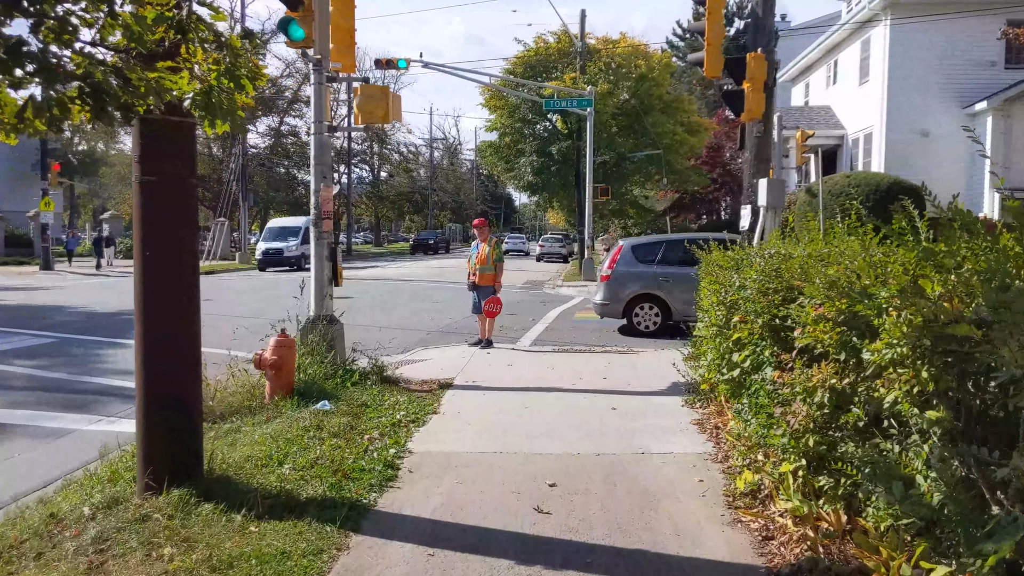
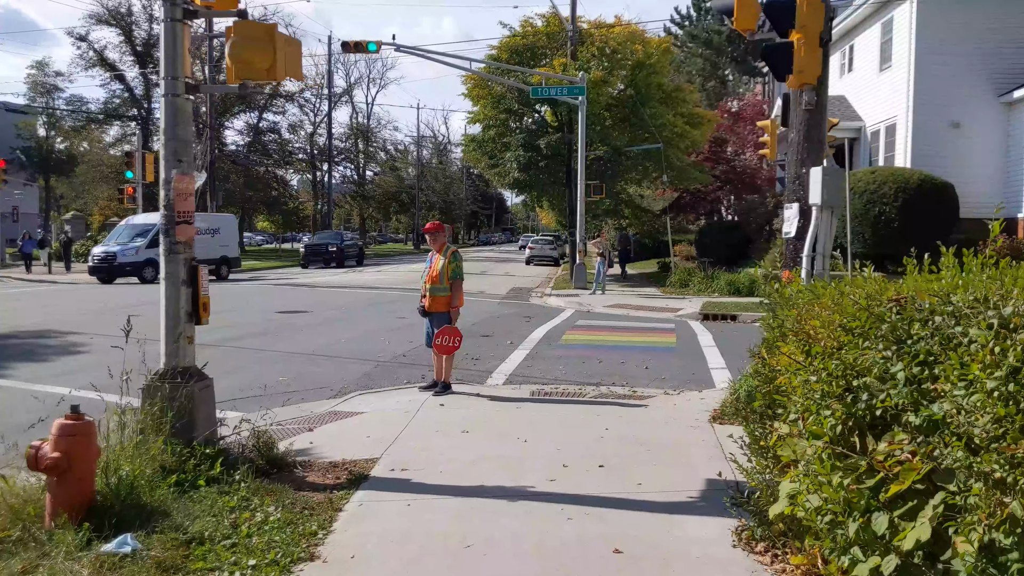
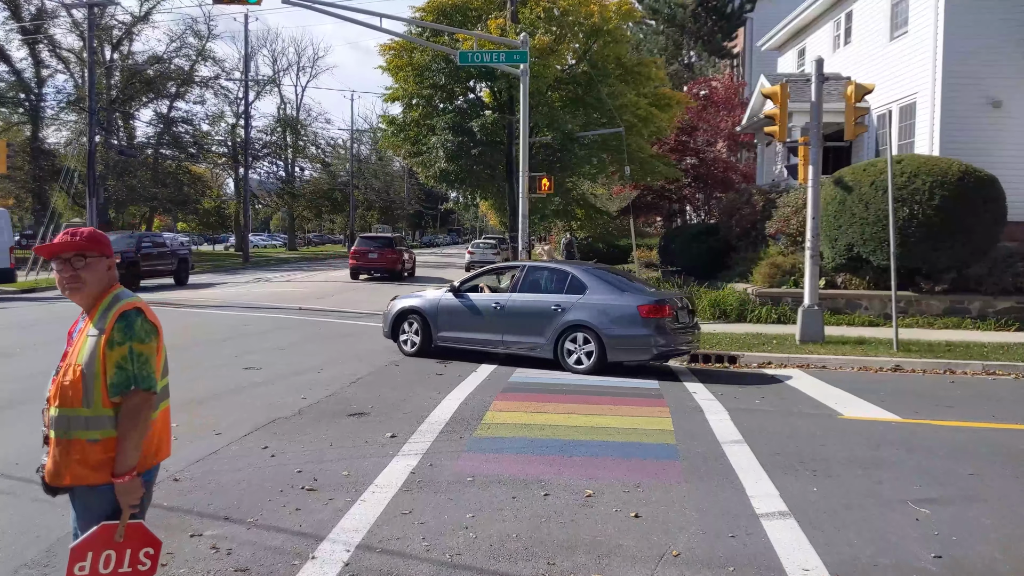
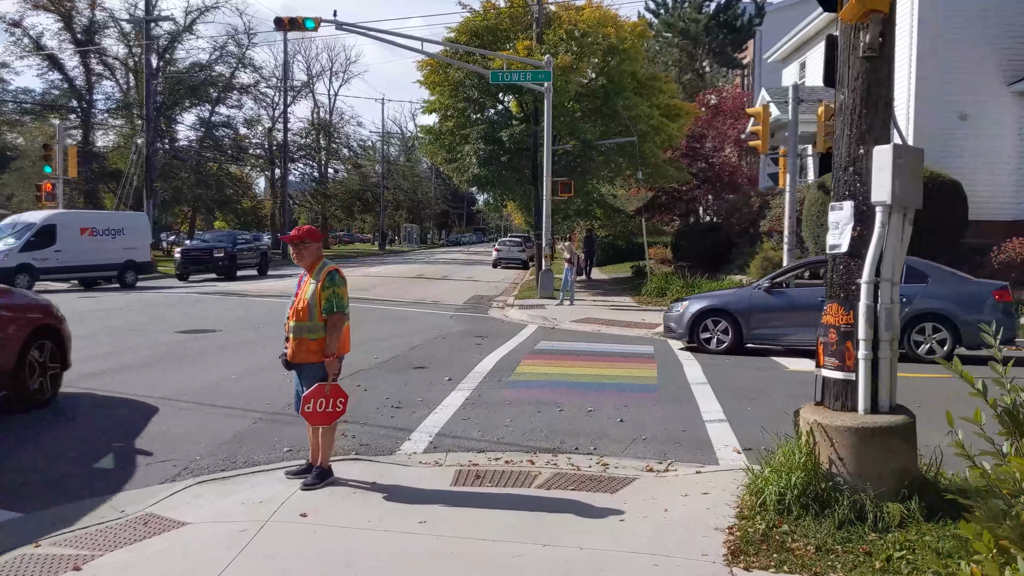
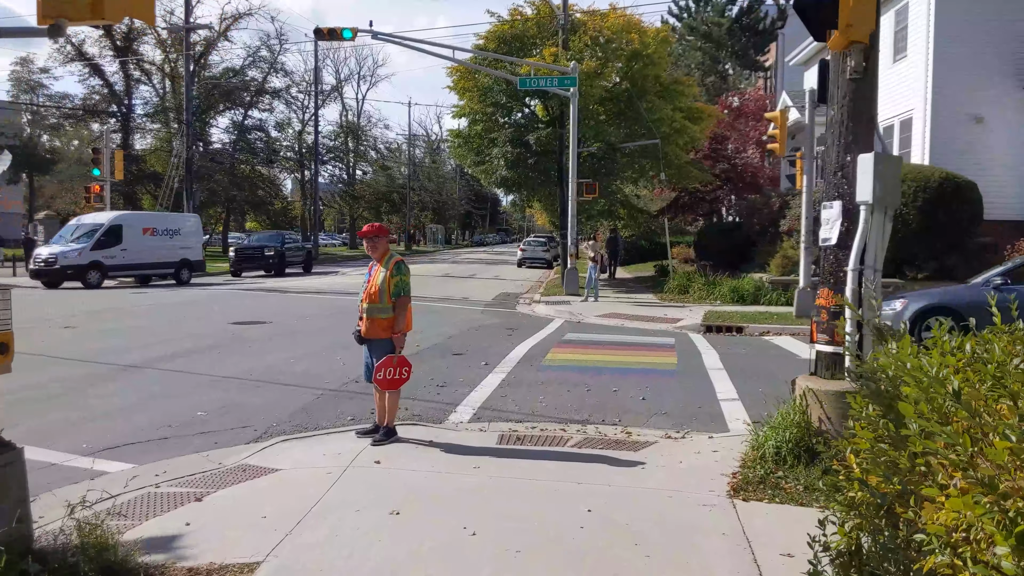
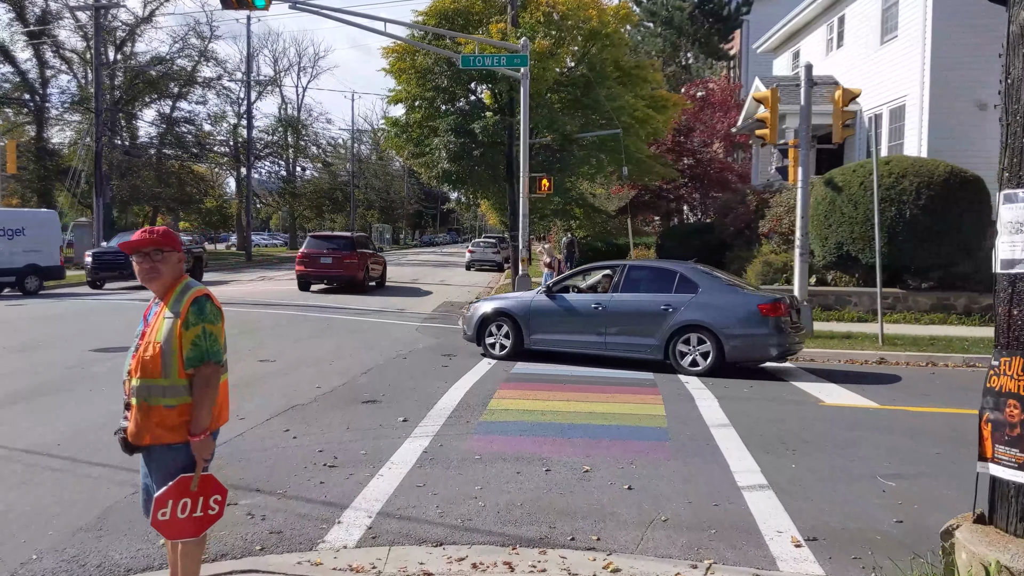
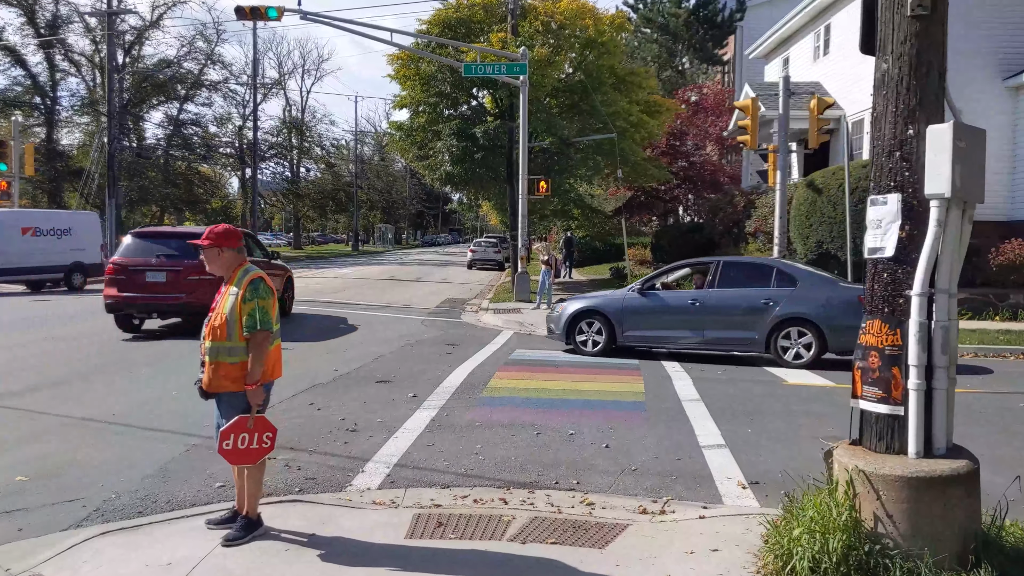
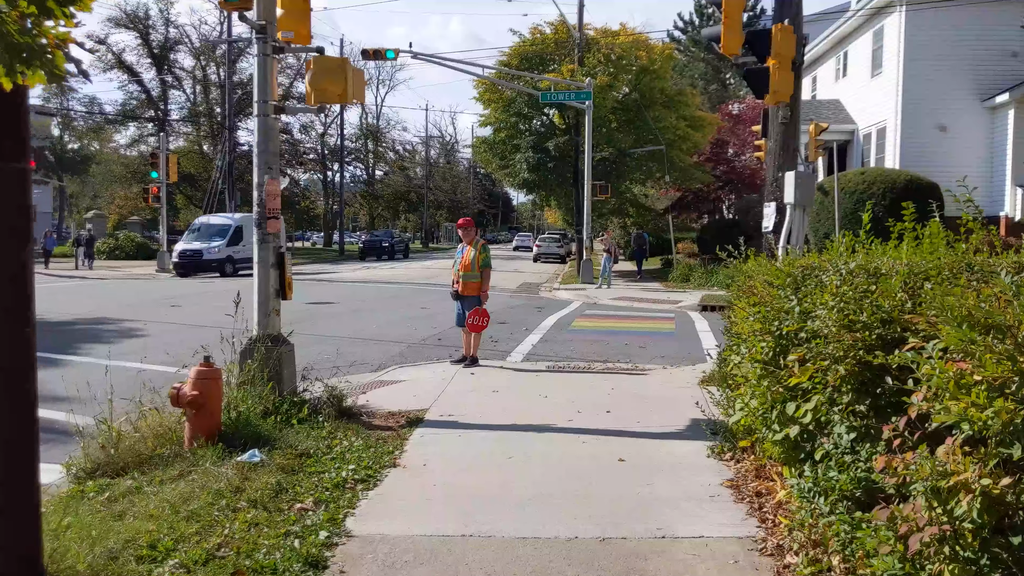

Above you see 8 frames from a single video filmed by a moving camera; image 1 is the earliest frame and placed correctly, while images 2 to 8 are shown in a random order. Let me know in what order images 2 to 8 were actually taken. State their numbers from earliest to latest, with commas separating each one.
8, 2, 5, 4, 7, 6, 3
